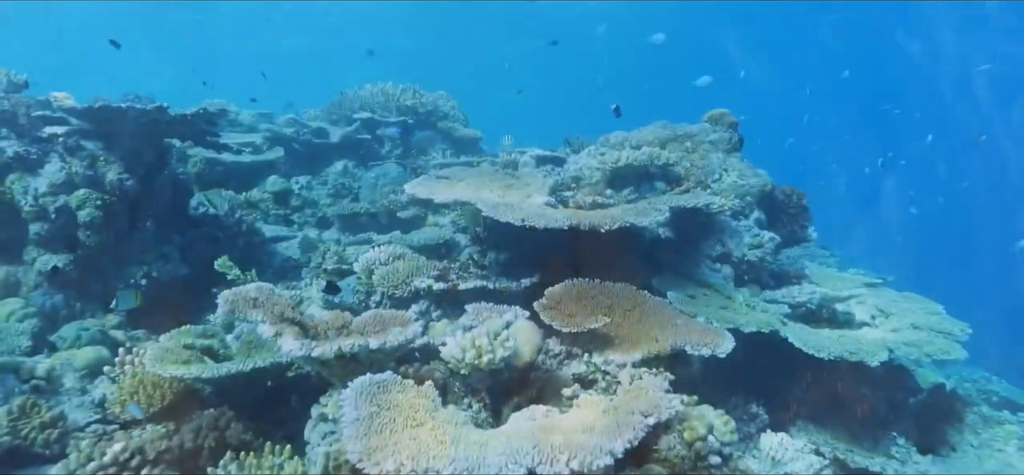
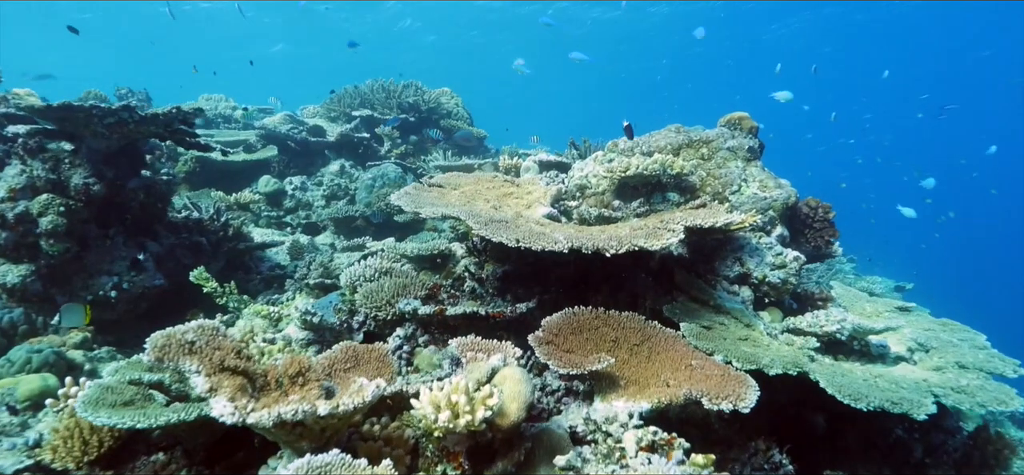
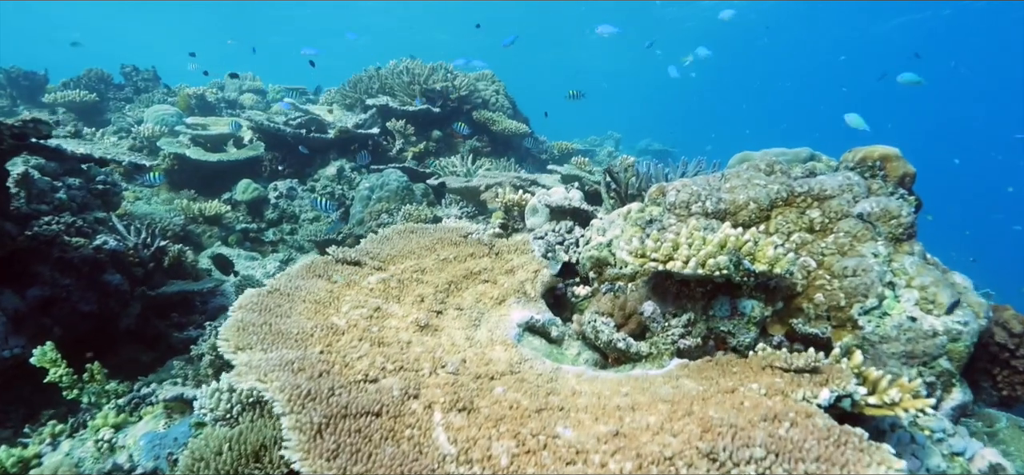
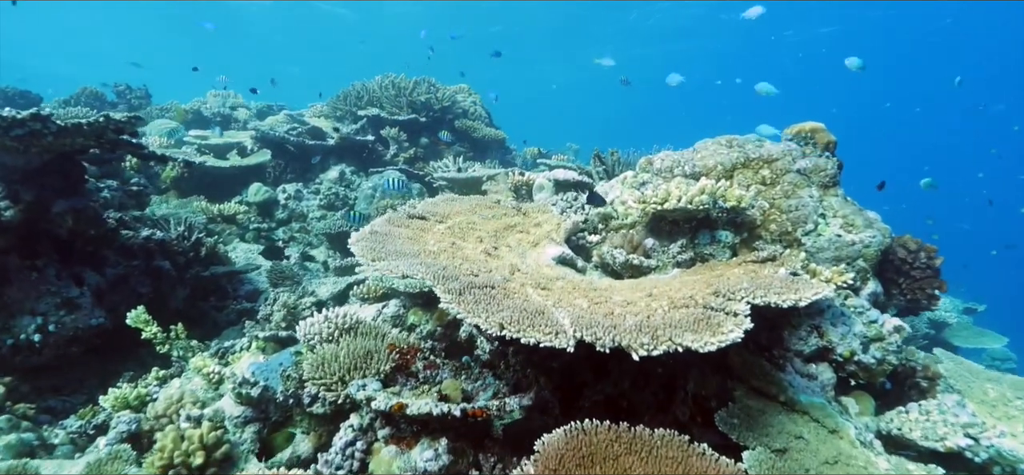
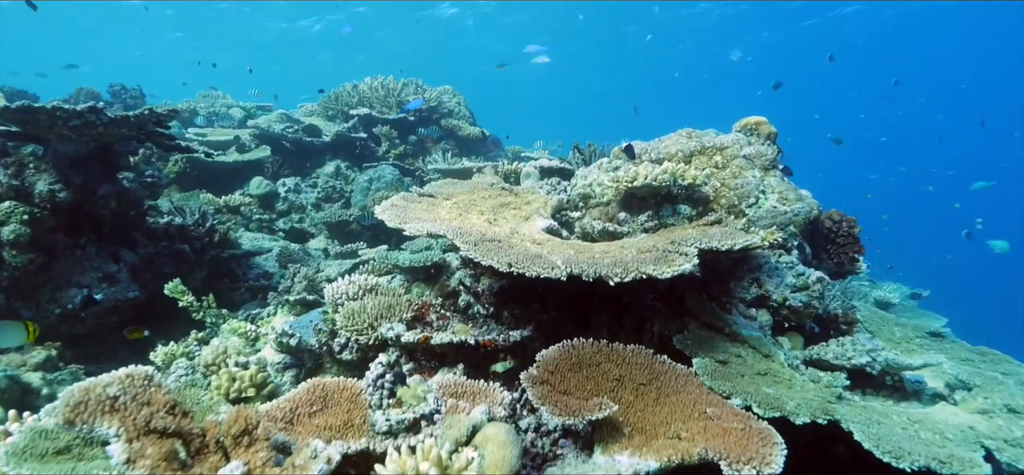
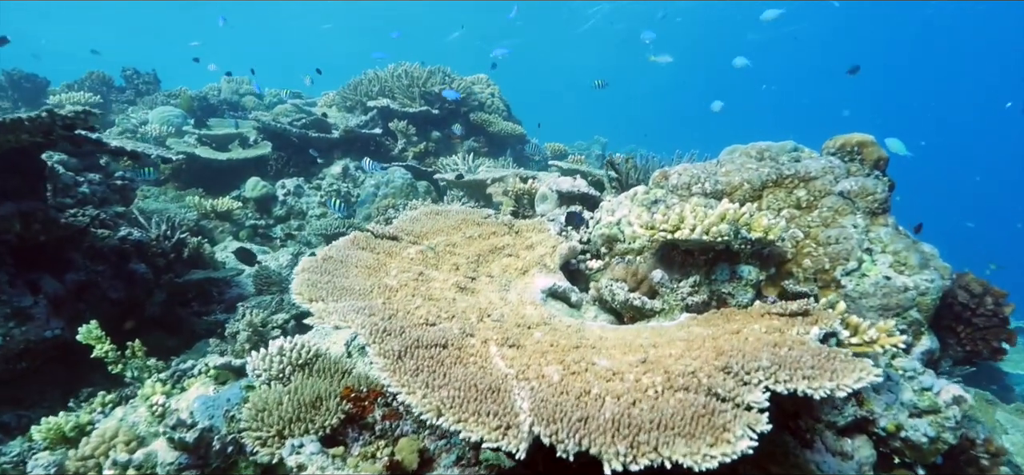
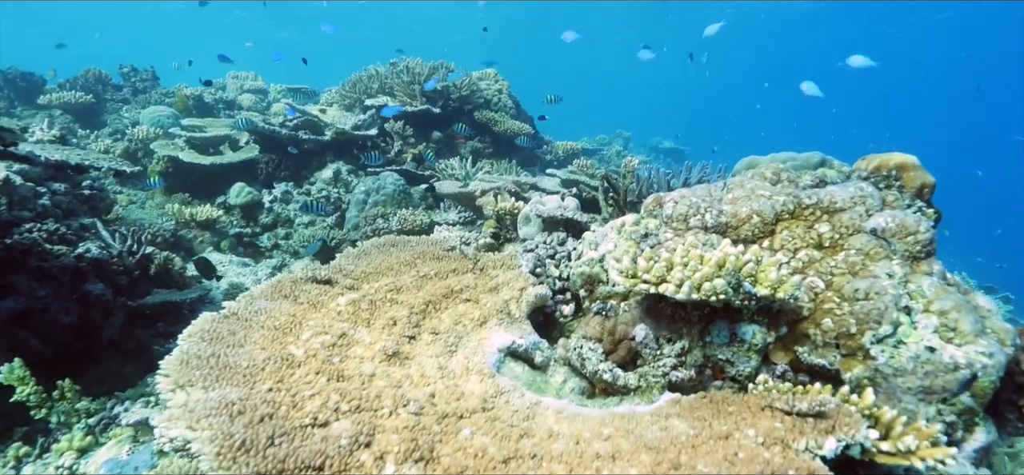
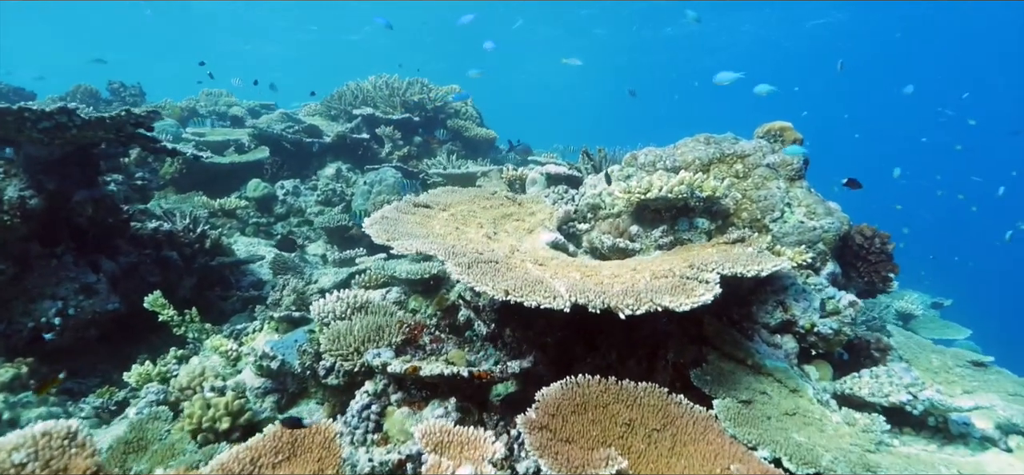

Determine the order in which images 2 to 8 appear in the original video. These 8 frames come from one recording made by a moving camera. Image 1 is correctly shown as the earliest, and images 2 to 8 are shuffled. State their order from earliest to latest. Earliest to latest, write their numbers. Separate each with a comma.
2, 5, 8, 4, 6, 3, 7
